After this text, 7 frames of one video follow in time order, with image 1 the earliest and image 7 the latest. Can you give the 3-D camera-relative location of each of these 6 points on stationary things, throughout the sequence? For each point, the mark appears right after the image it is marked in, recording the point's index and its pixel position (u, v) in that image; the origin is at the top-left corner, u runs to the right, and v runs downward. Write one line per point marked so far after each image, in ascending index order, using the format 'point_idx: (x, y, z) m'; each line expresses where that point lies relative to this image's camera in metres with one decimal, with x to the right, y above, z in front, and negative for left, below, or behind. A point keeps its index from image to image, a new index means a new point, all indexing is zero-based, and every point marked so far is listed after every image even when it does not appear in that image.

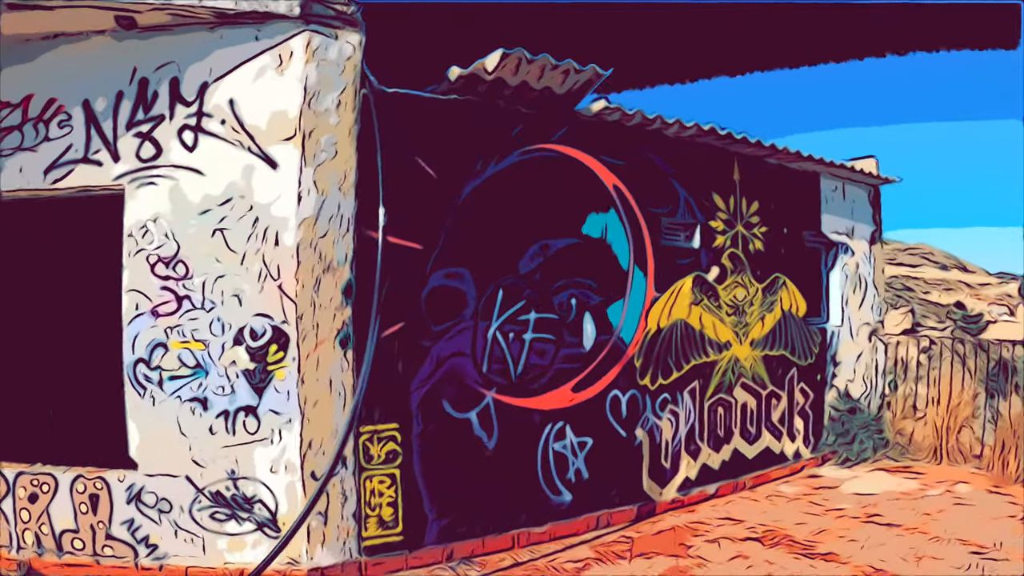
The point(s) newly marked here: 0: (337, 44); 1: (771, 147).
0: (-2.3, +3.2, +4.5) m
1: (+4.7, +2.5, +6.1) m
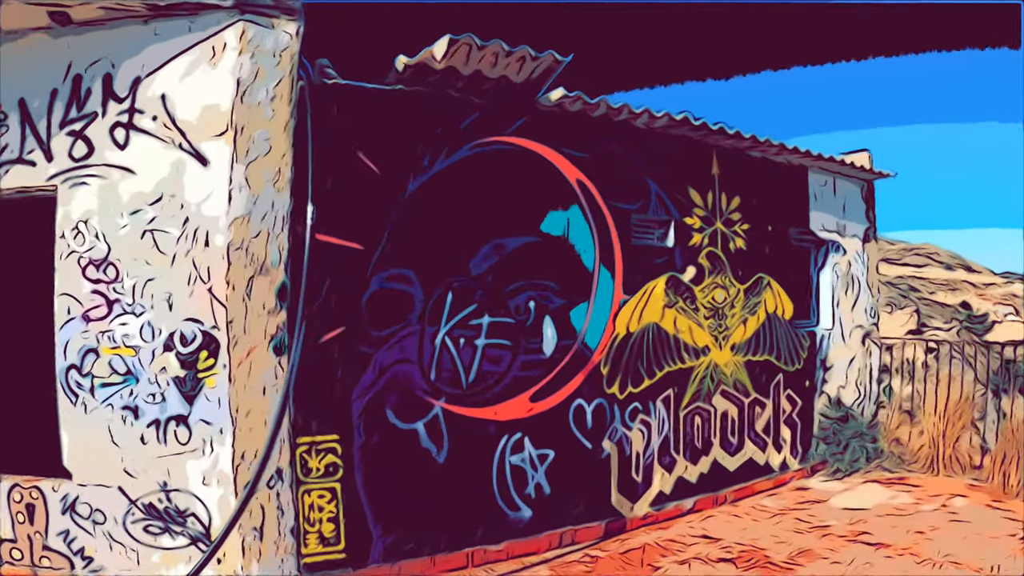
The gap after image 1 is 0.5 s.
0: (-3.0, +3.2, +4.3) m
1: (+4.0, +2.5, +5.7) m
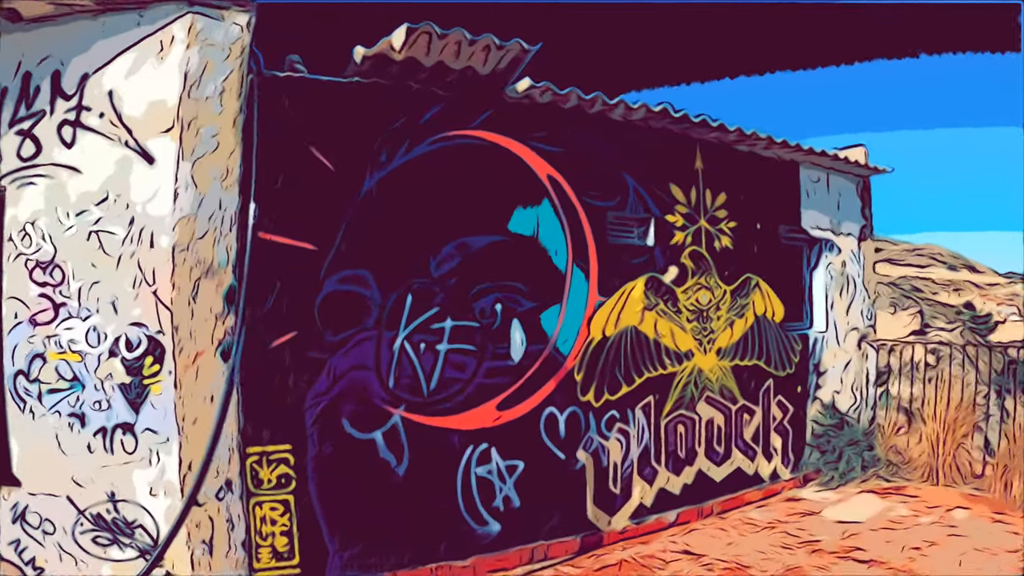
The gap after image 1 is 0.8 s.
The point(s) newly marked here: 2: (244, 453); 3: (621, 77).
0: (-3.4, +3.1, +4.1) m
1: (+3.6, +2.5, +5.4) m
2: (-3.1, -1.9, +4.0) m
3: (+1.6, +3.0, +4.9) m
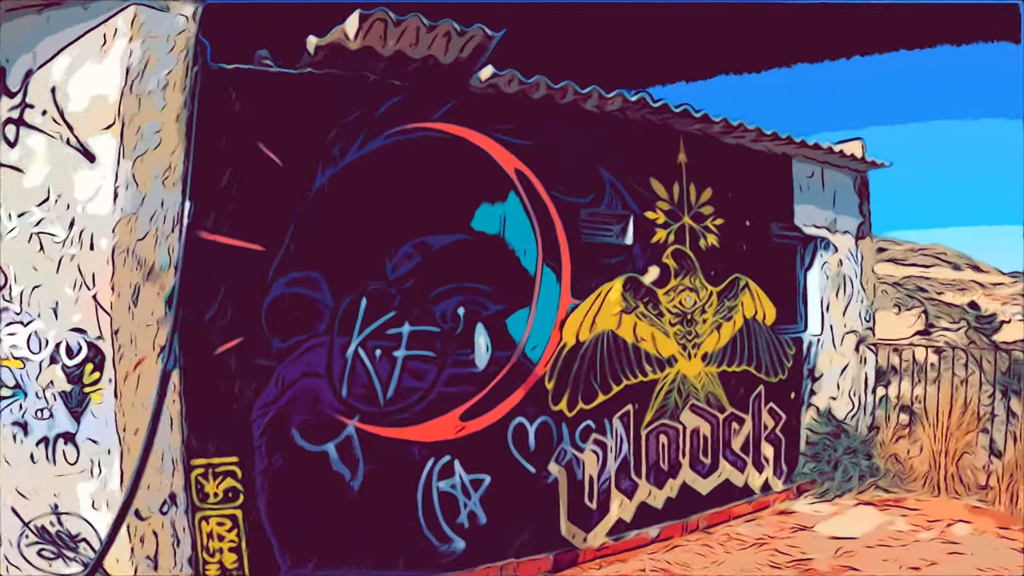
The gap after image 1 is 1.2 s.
0: (-3.9, +3.1, +3.9) m
1: (+3.1, +2.4, +5.1) m
2: (-3.6, -2.0, +3.8) m
3: (+1.1, +3.0, +4.6) m
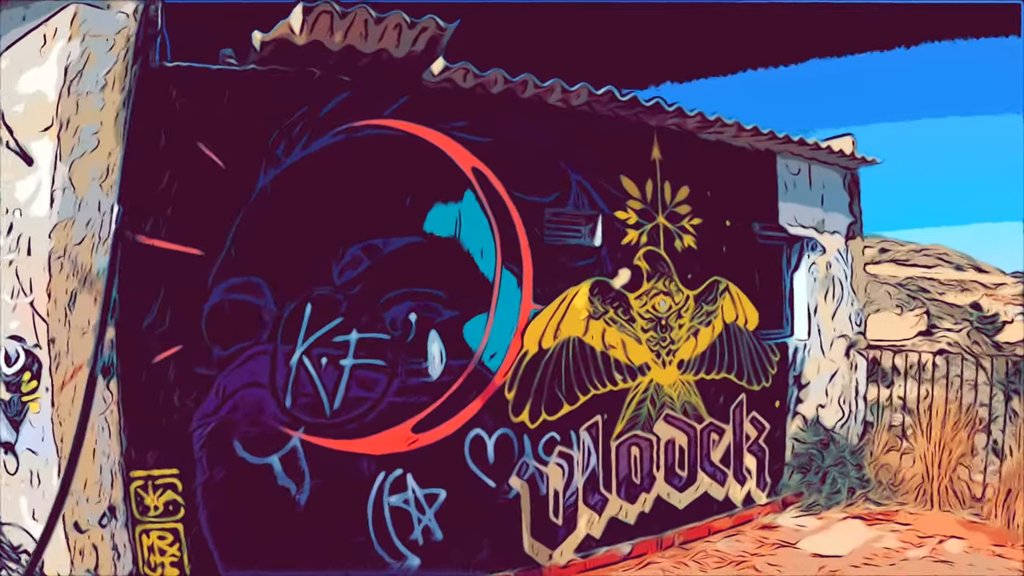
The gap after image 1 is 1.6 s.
0: (-4.5, +3.0, +3.8) m
1: (+2.6, +2.4, +4.8) m
2: (-4.1, -2.0, +3.6) m
3: (+0.6, +2.9, +4.4) m
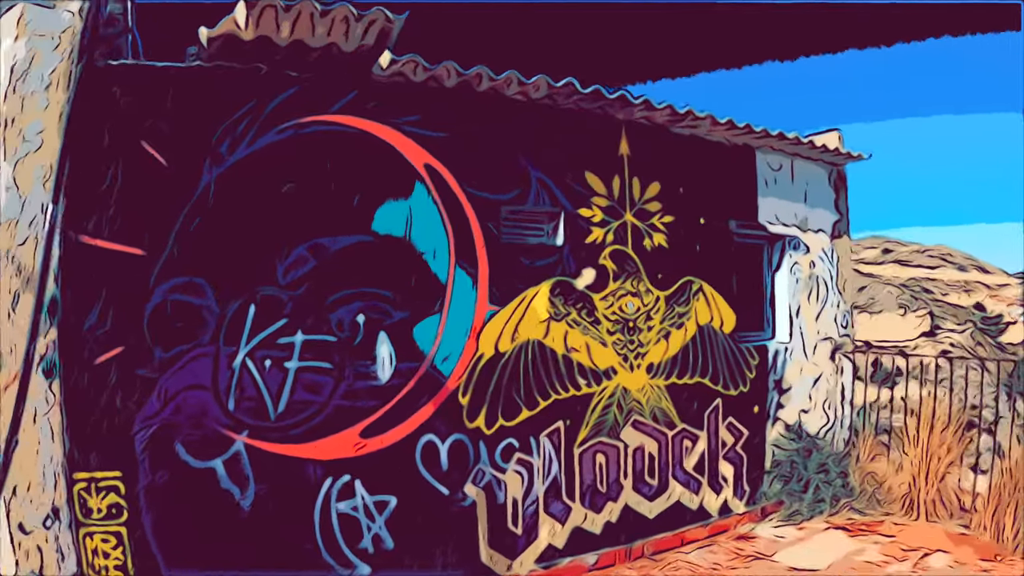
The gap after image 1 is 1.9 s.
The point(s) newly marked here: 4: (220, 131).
0: (-5.0, +3.0, +3.7) m
1: (+2.1, +2.4, +4.6) m
2: (-4.7, -2.0, +3.6) m
3: (0.0, +2.9, +4.2) m
4: (-3.2, +1.7, +3.8) m
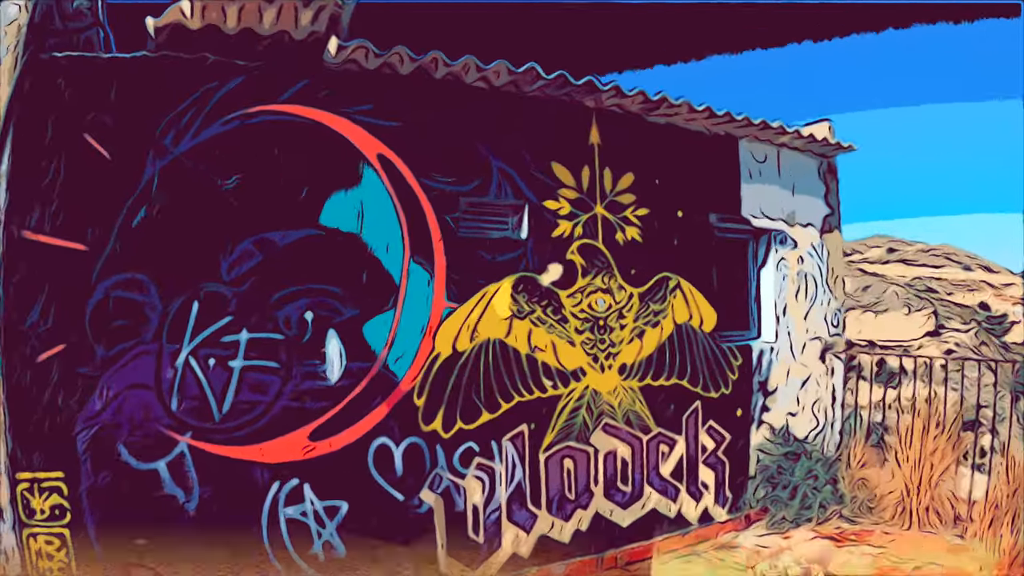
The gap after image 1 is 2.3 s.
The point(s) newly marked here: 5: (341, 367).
0: (-5.5, +3.1, +3.7) m
1: (+1.6, +2.4, +4.3) m
2: (-5.2, -2.0, +3.5) m
3: (-0.4, +3.0, +4.0) m
4: (-3.7, +1.8, +3.6) m
5: (-1.9, -0.8, +3.8) m
